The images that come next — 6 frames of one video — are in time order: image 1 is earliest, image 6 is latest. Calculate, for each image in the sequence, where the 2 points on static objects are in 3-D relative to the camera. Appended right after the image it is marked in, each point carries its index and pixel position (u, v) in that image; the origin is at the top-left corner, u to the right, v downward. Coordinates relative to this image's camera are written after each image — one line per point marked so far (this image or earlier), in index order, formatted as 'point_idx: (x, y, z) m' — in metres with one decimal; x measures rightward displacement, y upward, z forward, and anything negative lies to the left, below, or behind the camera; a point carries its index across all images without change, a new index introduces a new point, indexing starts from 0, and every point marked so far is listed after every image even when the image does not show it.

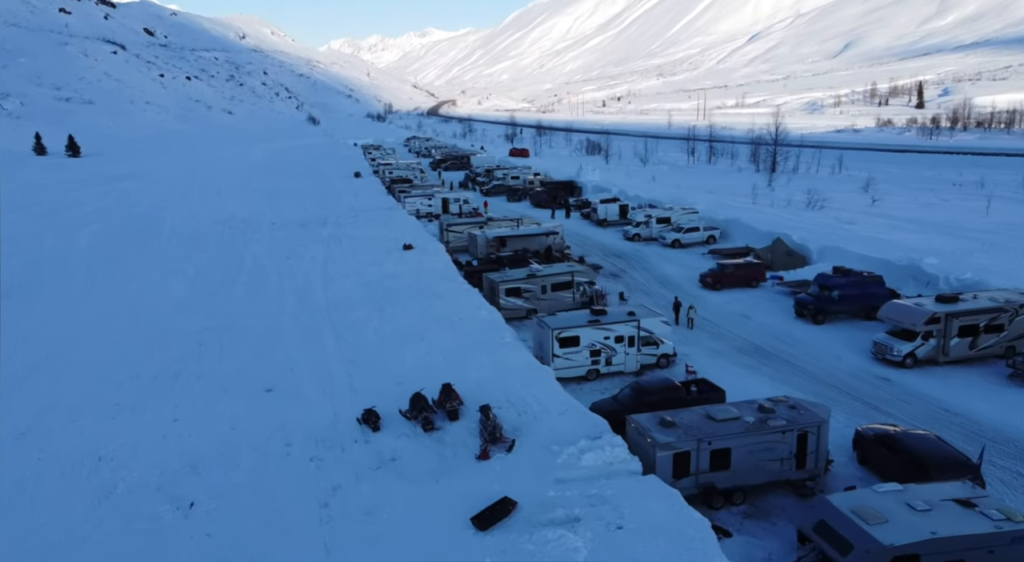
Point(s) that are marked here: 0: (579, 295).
0: (+1.7, -0.3, +18.5) m
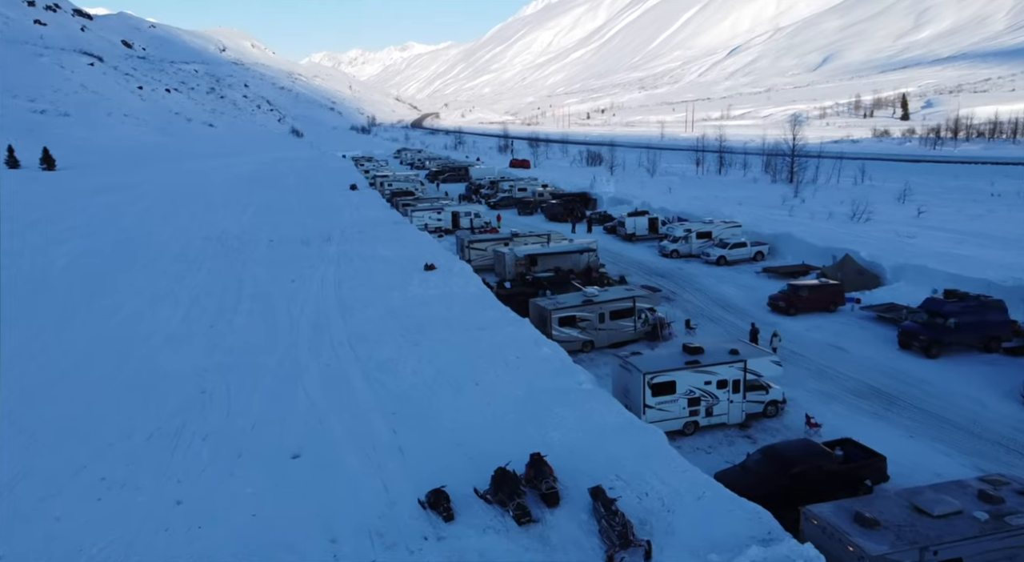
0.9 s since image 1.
0: (+2.8, -0.9, +16.0) m
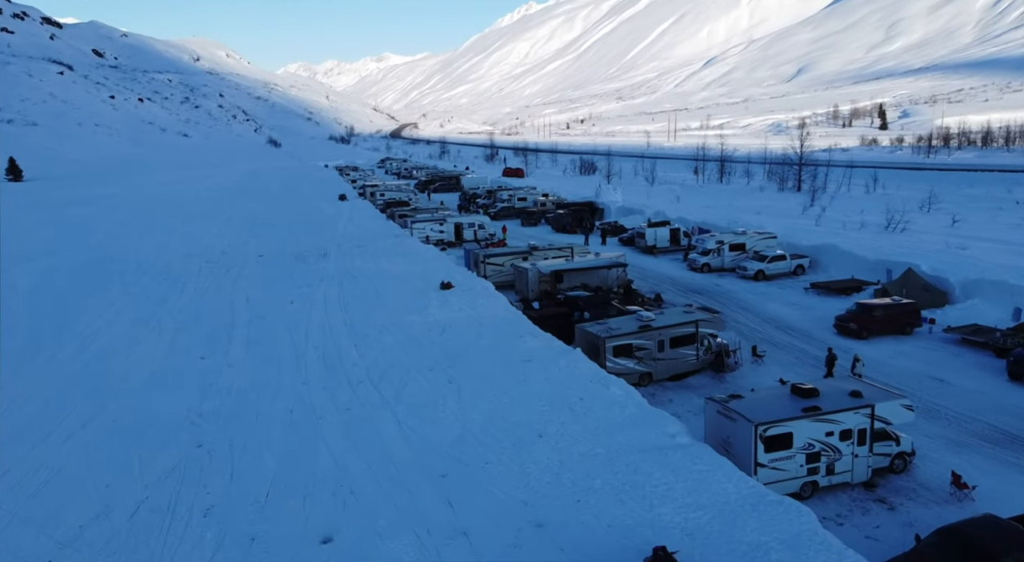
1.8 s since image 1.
0: (+3.6, -1.3, +13.9) m
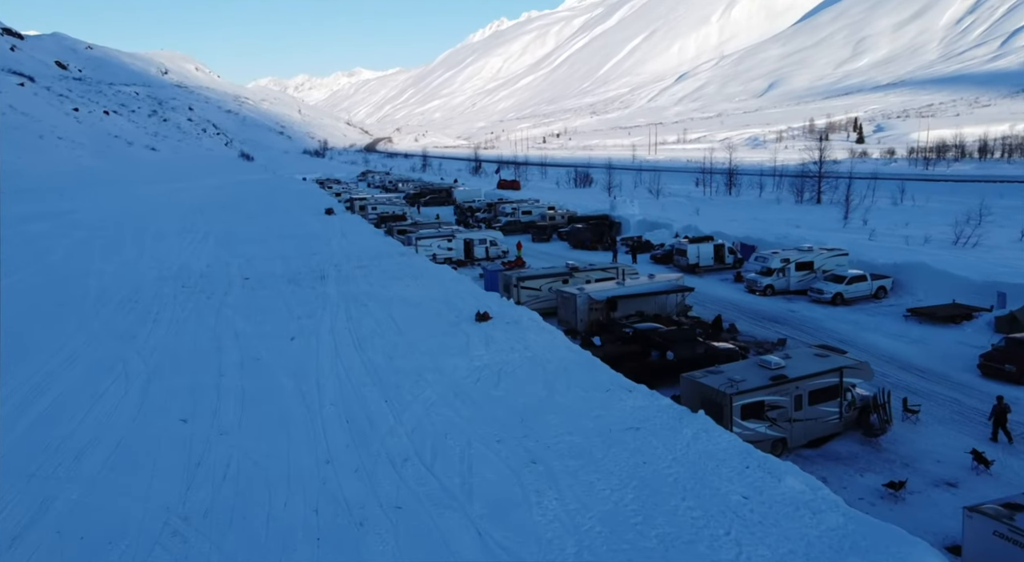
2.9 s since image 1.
0: (+4.8, -1.8, +10.7) m
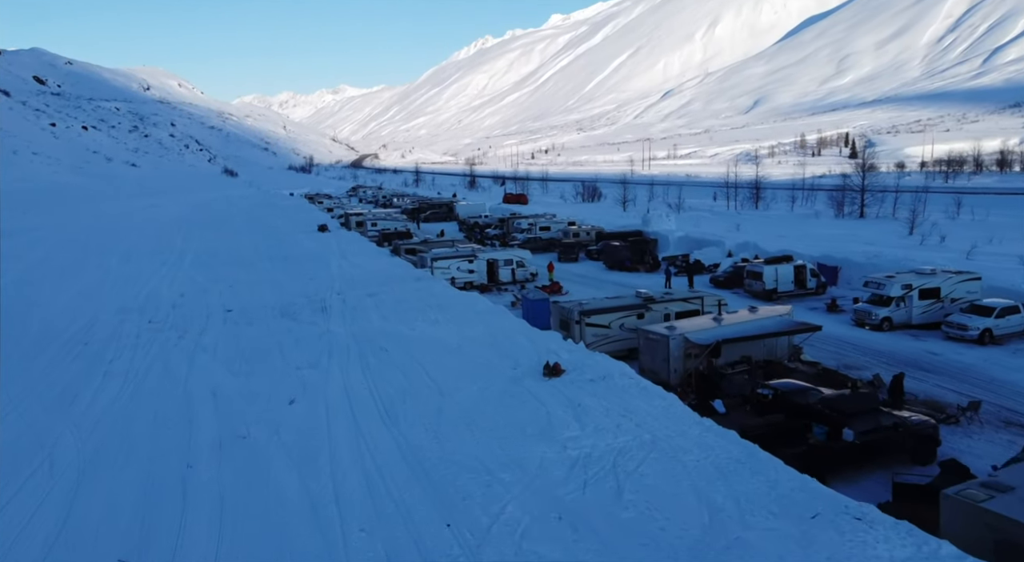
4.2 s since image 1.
0: (+6.2, -2.3, +6.6) m
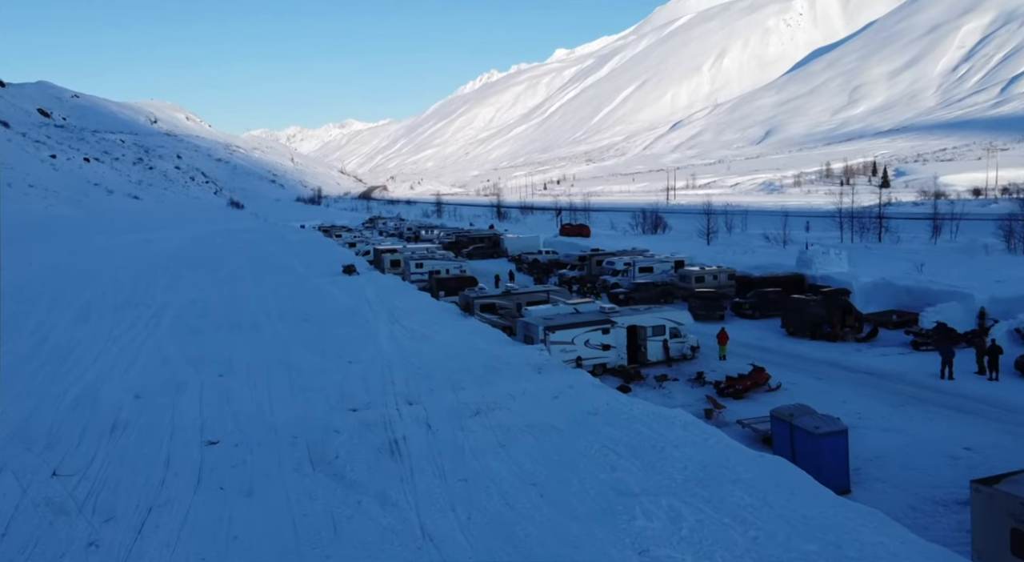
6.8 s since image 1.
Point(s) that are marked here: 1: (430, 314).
0: (+9.2, -3.2, -2.6) m
1: (-2.6, -0.8, +17.9) m
